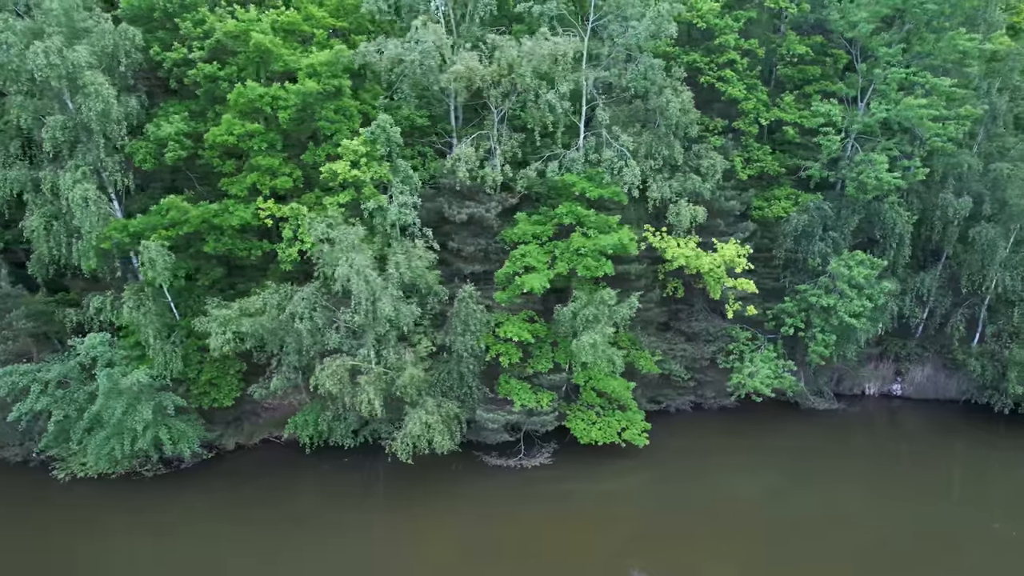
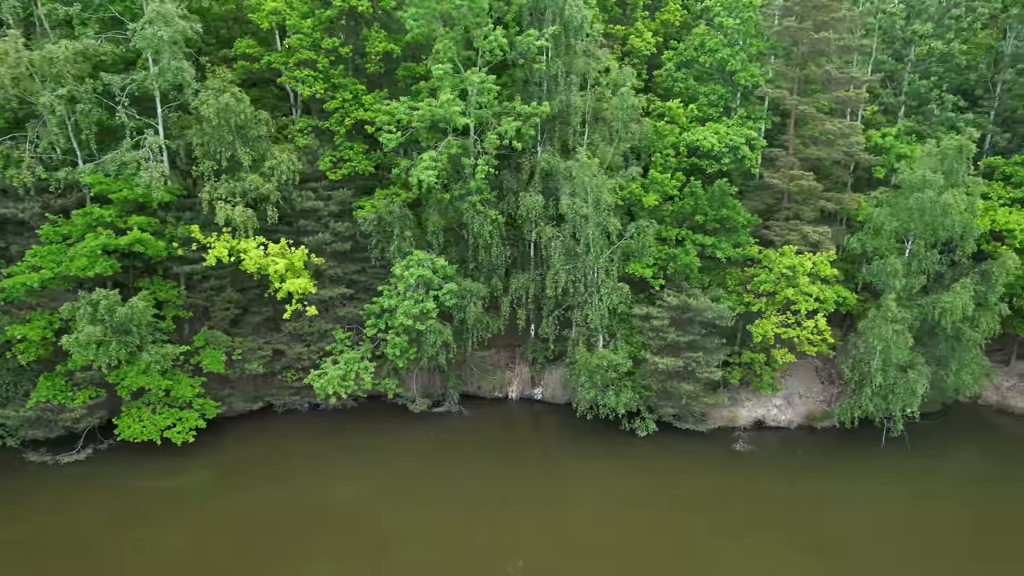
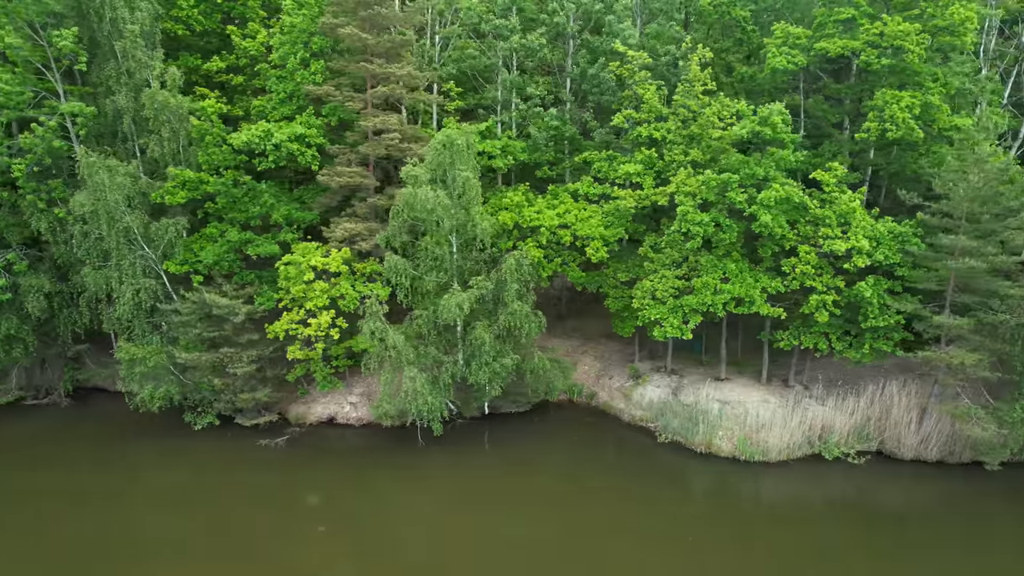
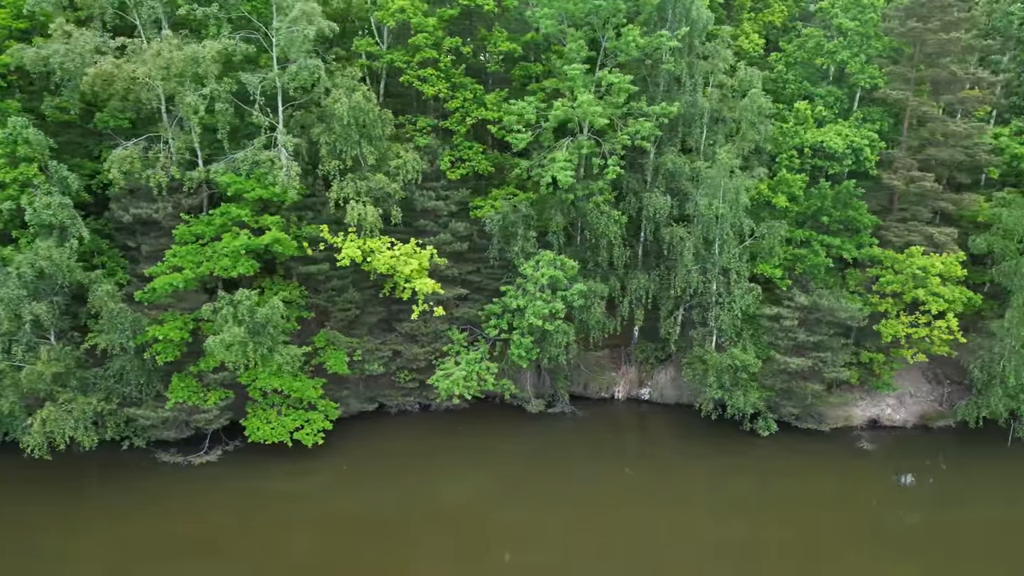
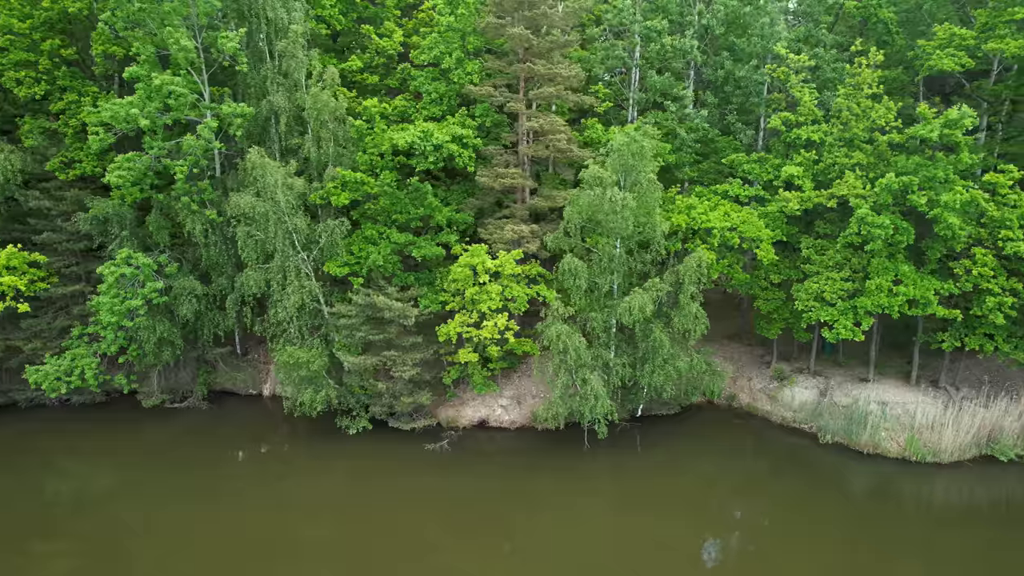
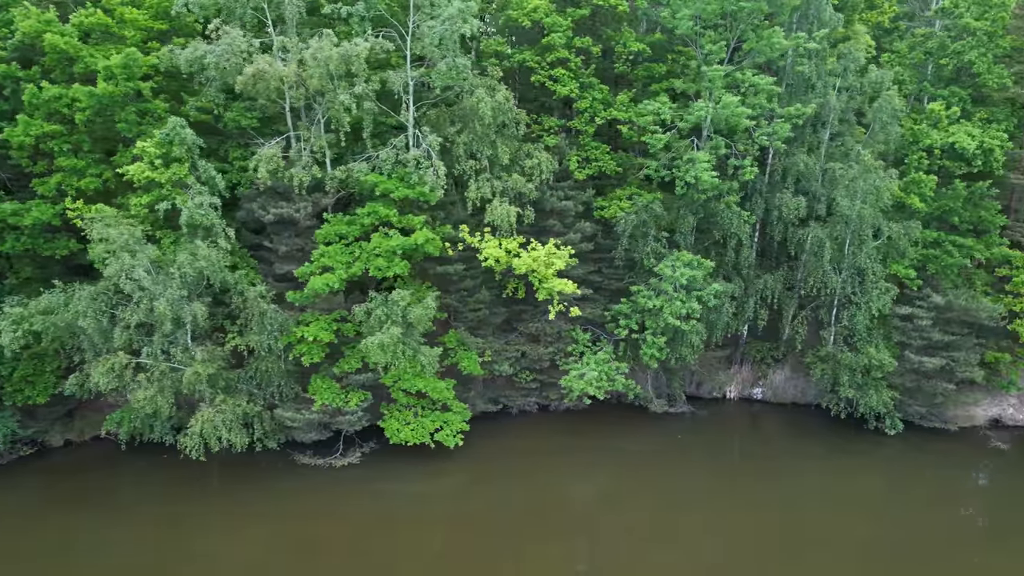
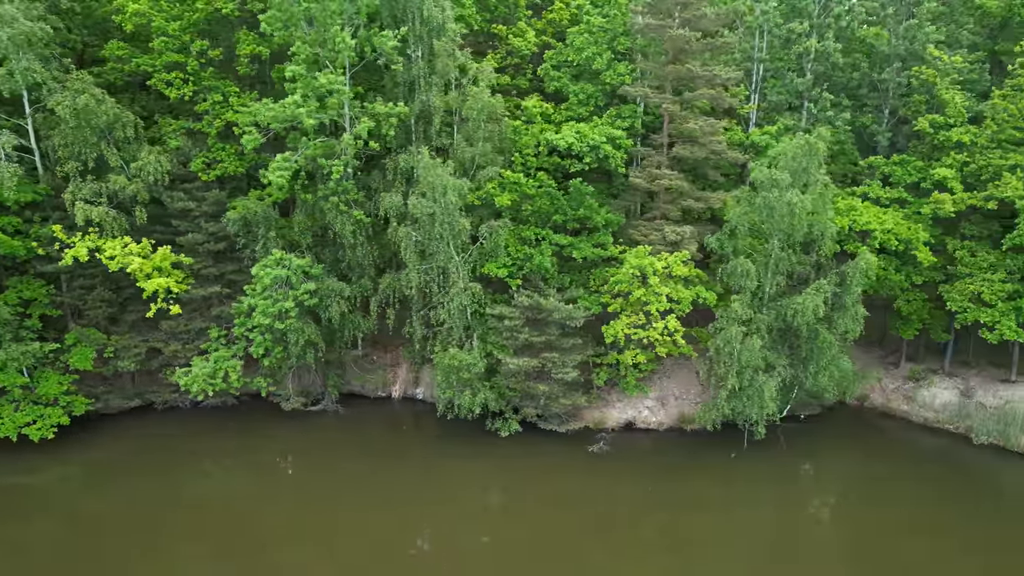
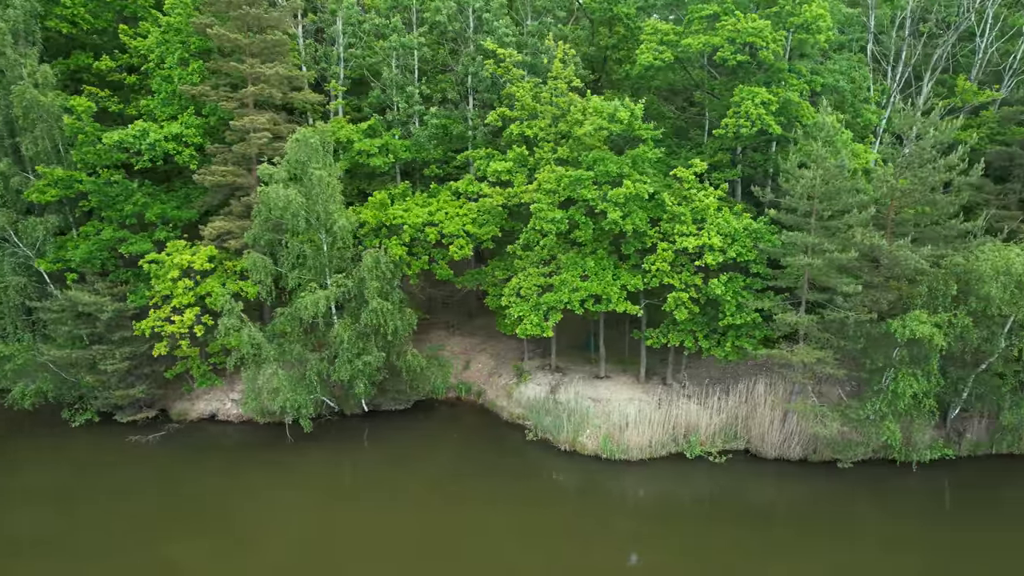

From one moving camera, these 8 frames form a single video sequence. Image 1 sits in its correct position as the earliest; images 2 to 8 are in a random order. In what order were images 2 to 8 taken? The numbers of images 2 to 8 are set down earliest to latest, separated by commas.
6, 4, 2, 7, 5, 3, 8
